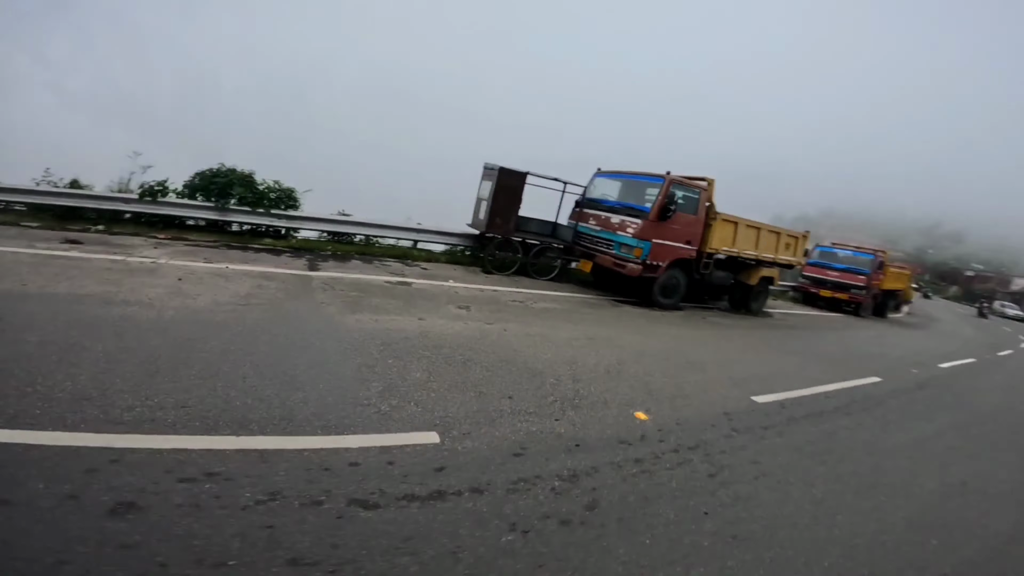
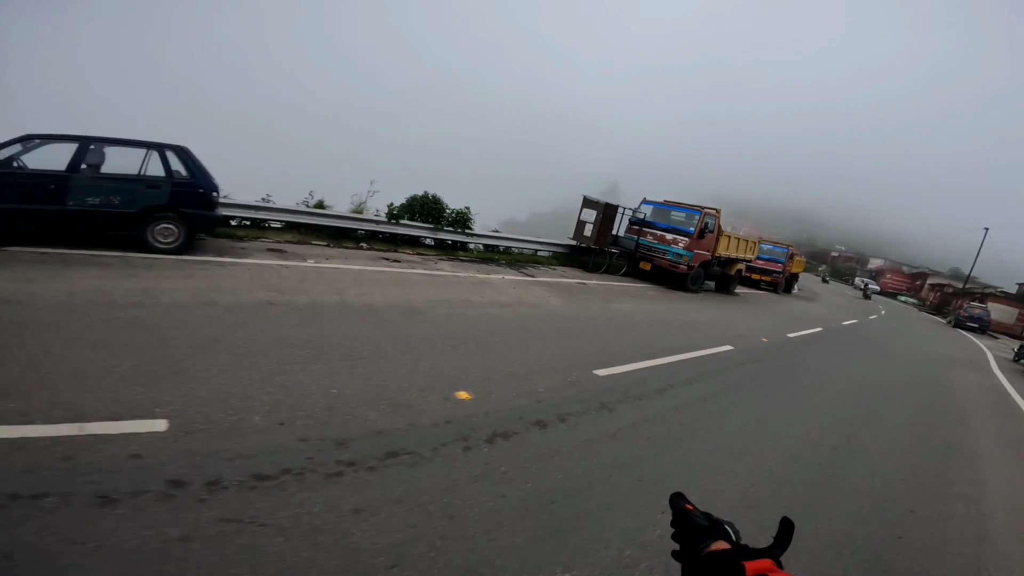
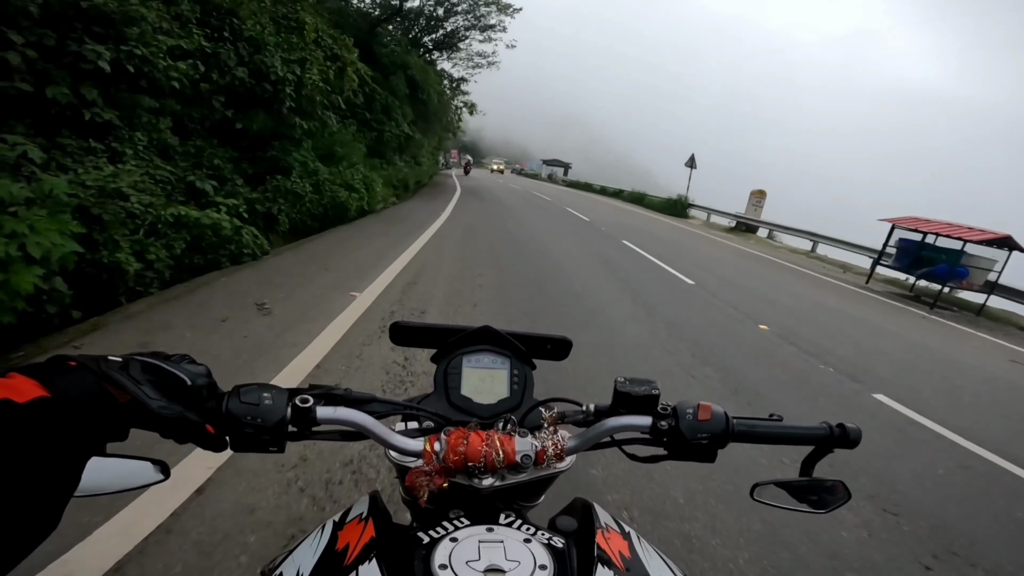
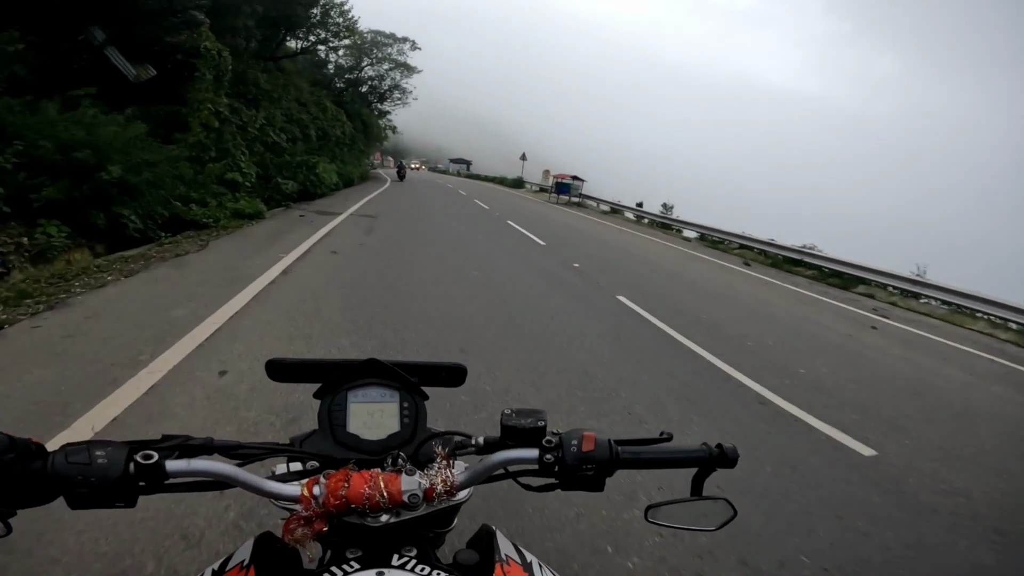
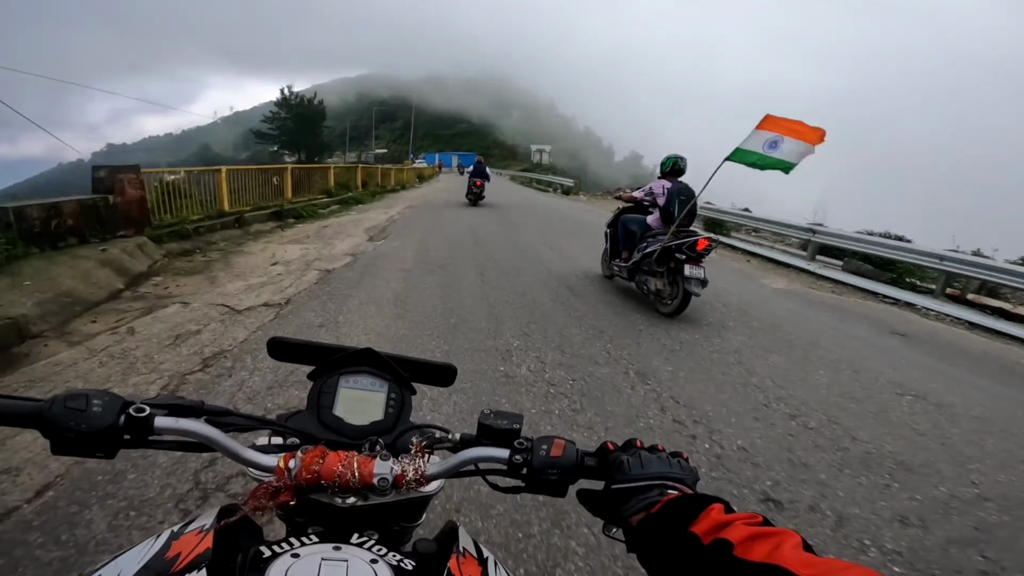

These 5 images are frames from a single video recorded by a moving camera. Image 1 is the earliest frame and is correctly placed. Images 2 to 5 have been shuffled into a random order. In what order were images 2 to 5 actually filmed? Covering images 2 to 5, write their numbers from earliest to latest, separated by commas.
2, 4, 3, 5
